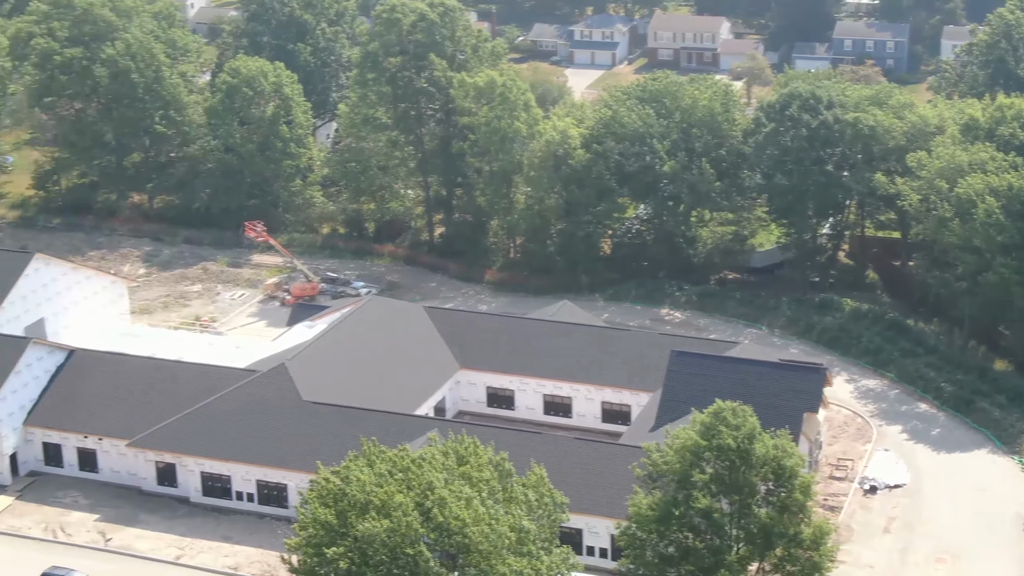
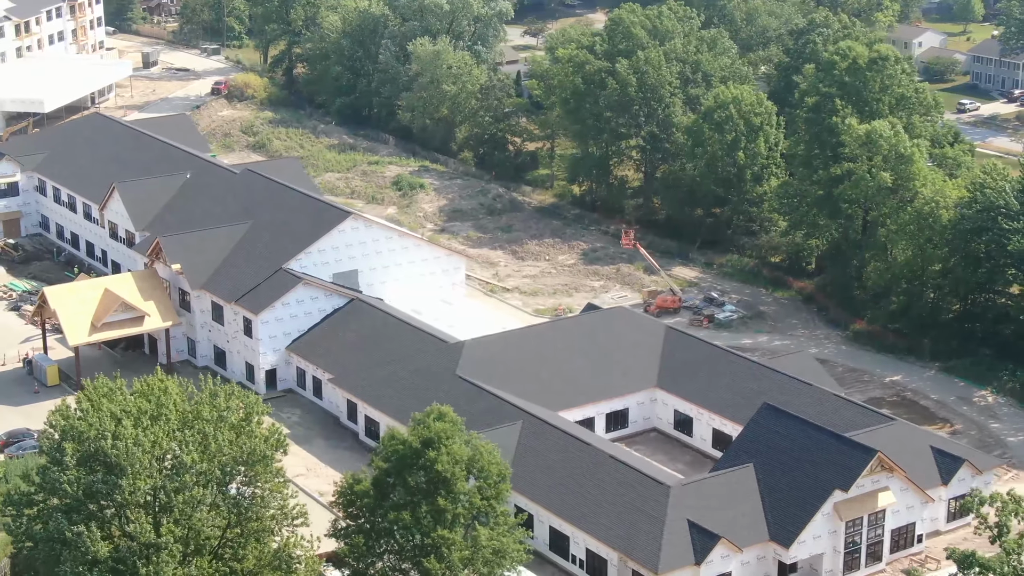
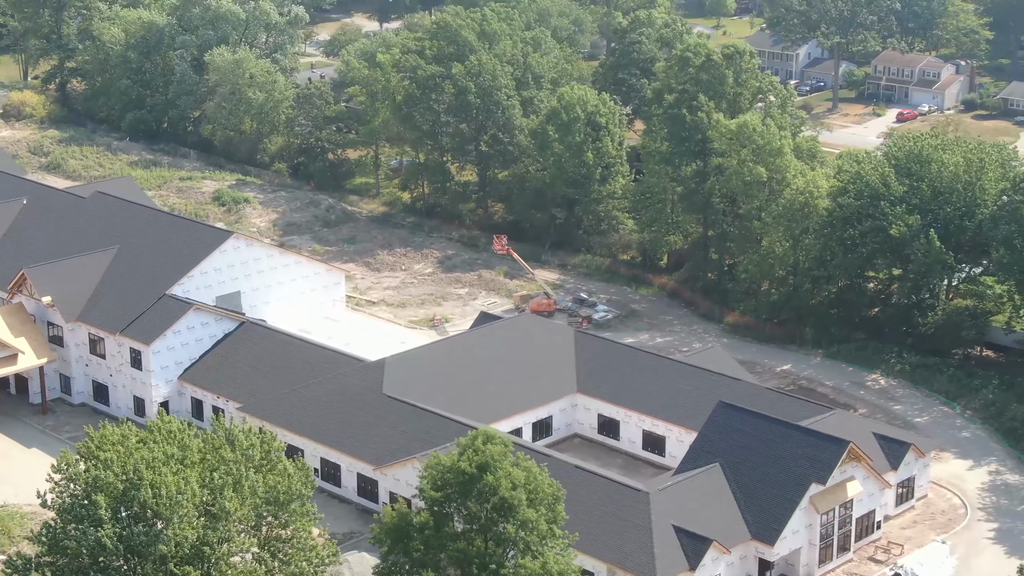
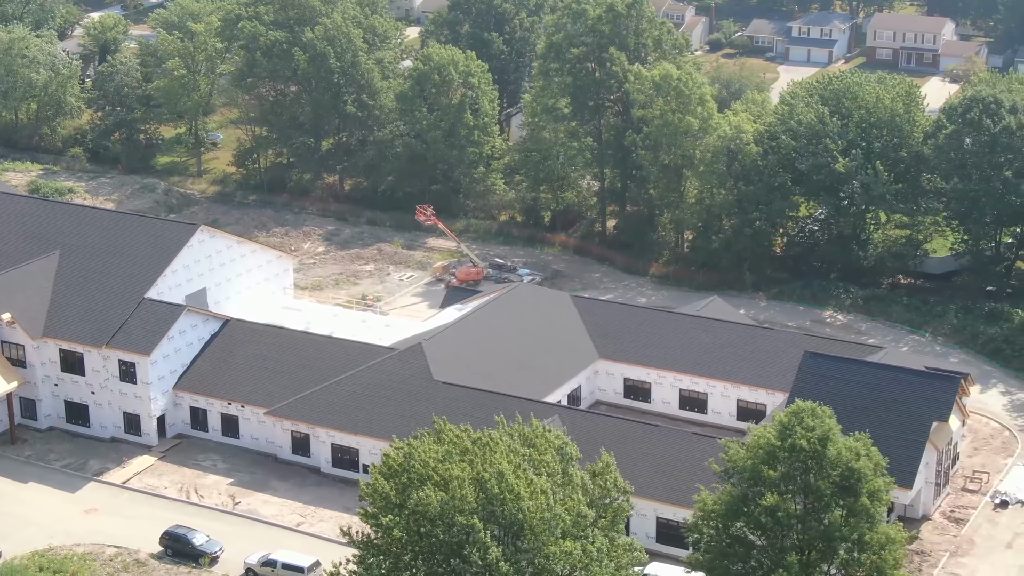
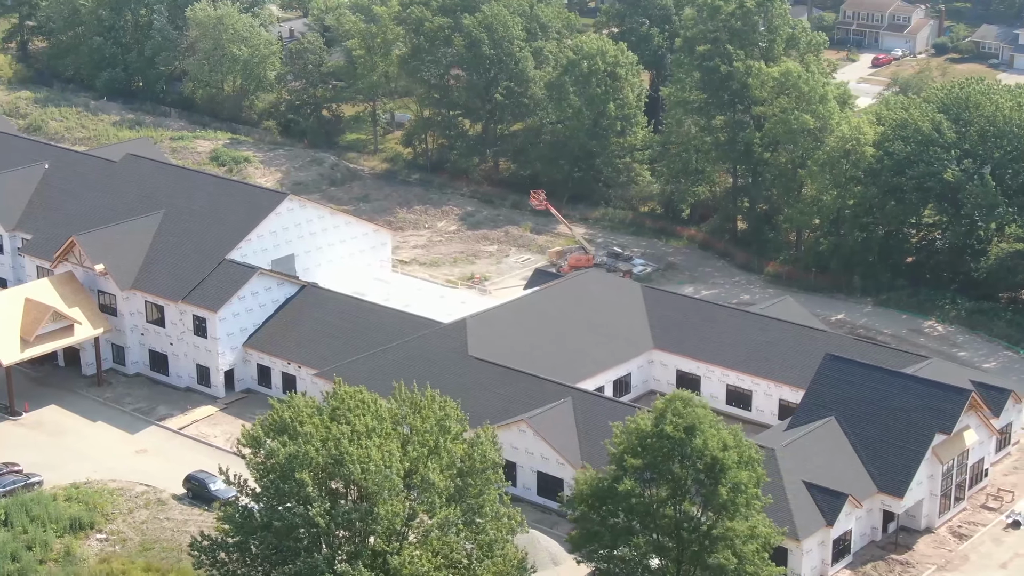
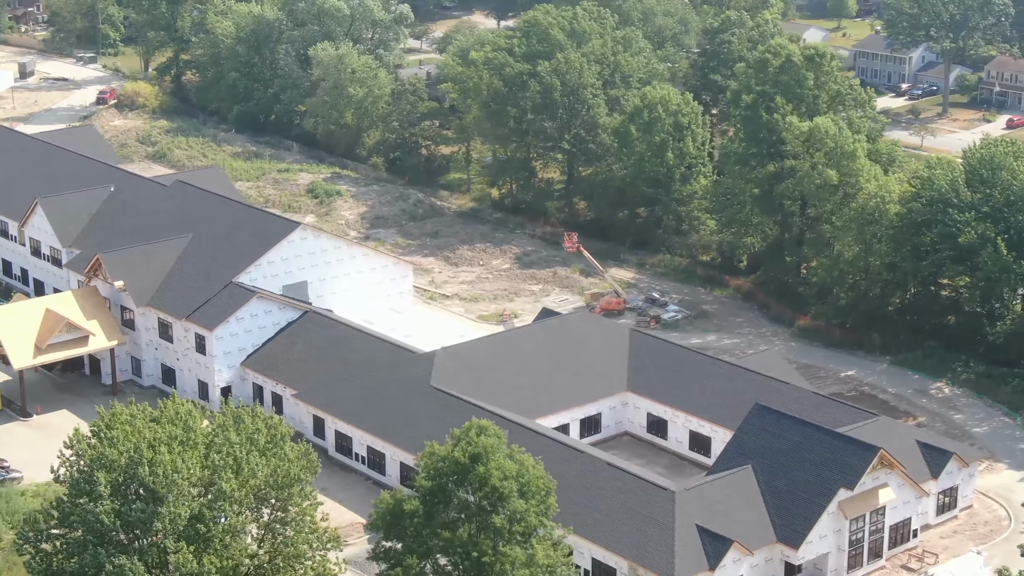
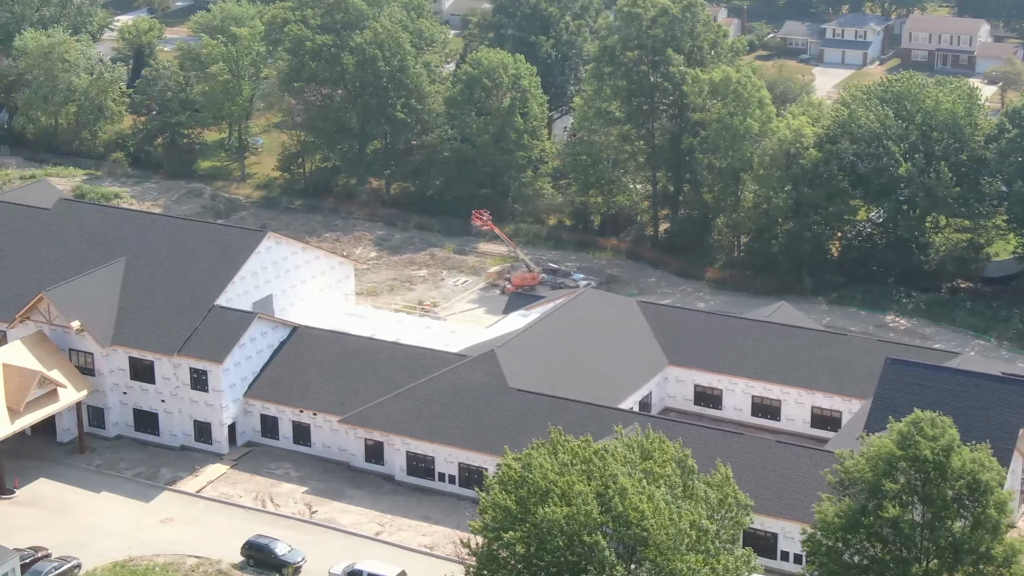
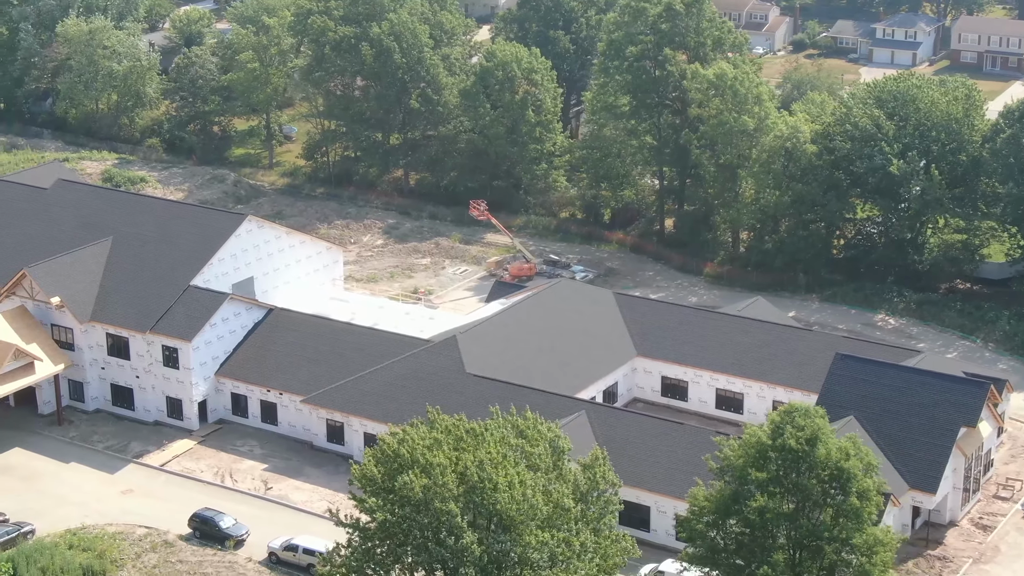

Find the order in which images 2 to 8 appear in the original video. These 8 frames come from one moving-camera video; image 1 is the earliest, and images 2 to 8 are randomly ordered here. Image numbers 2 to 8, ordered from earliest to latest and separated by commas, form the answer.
7, 4, 8, 5, 3, 6, 2
